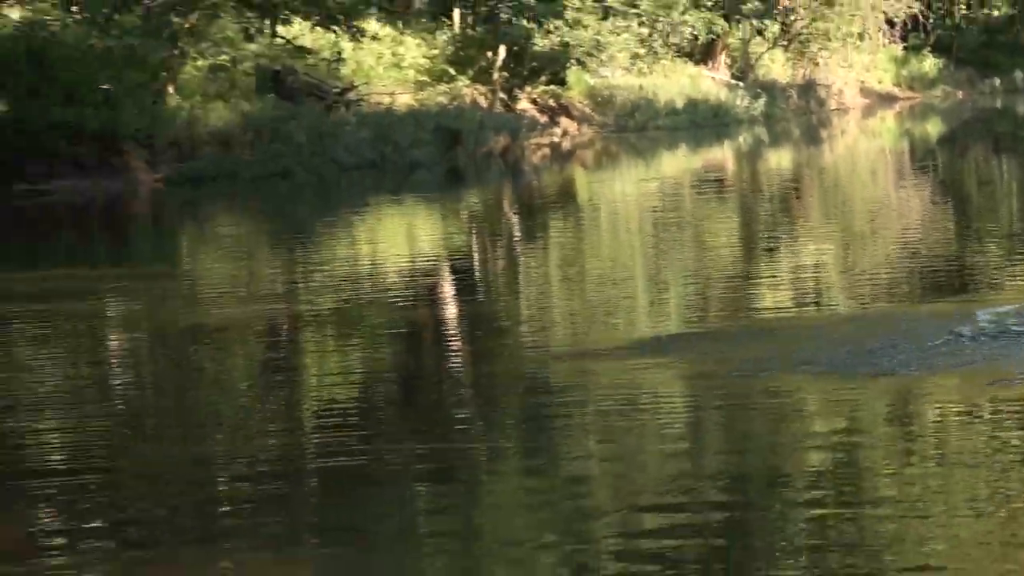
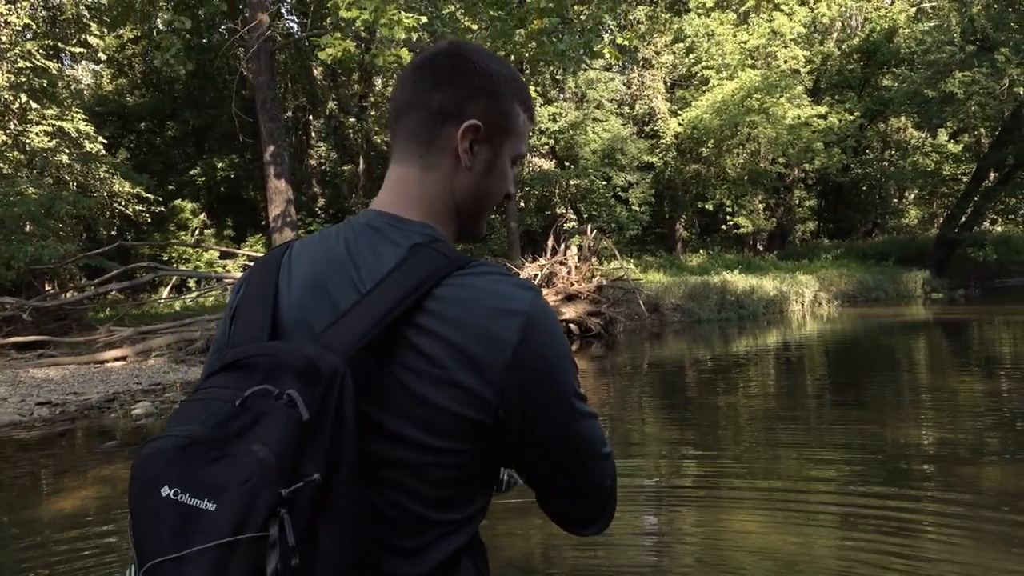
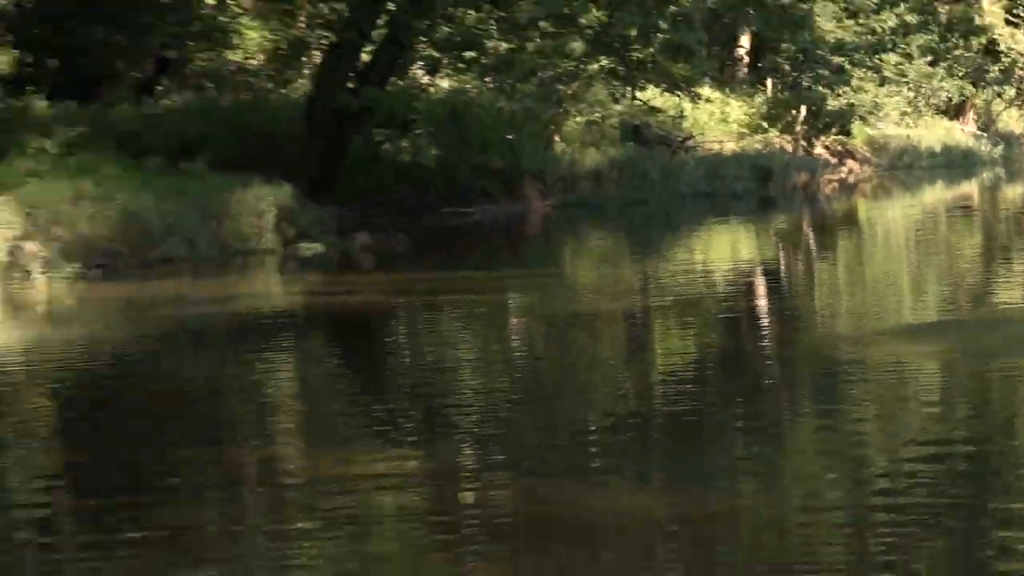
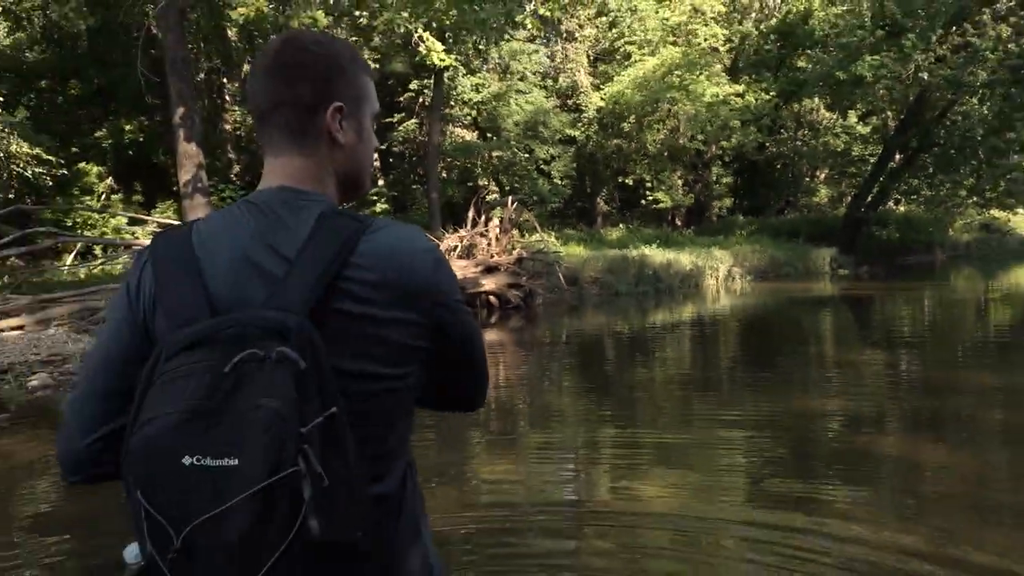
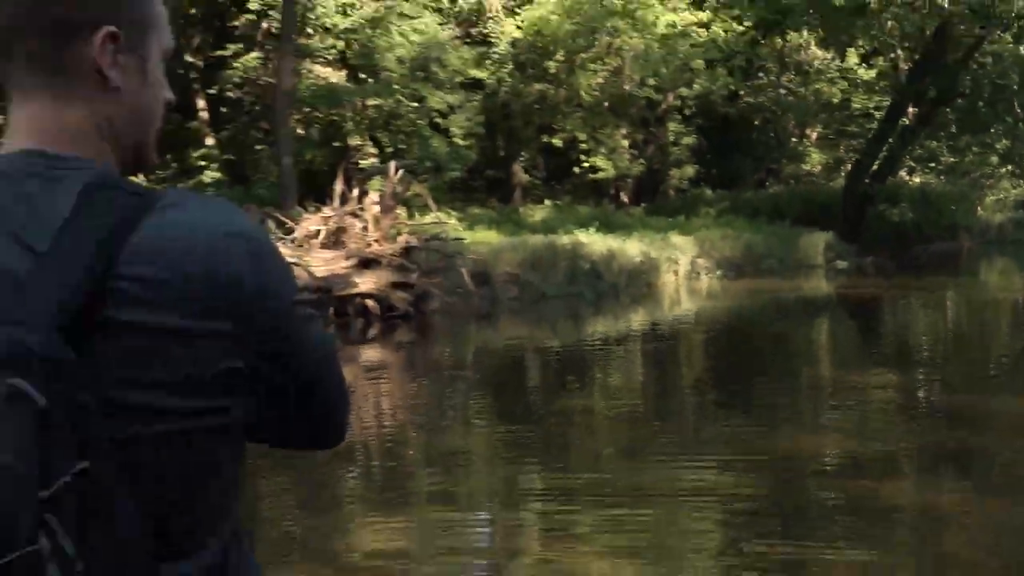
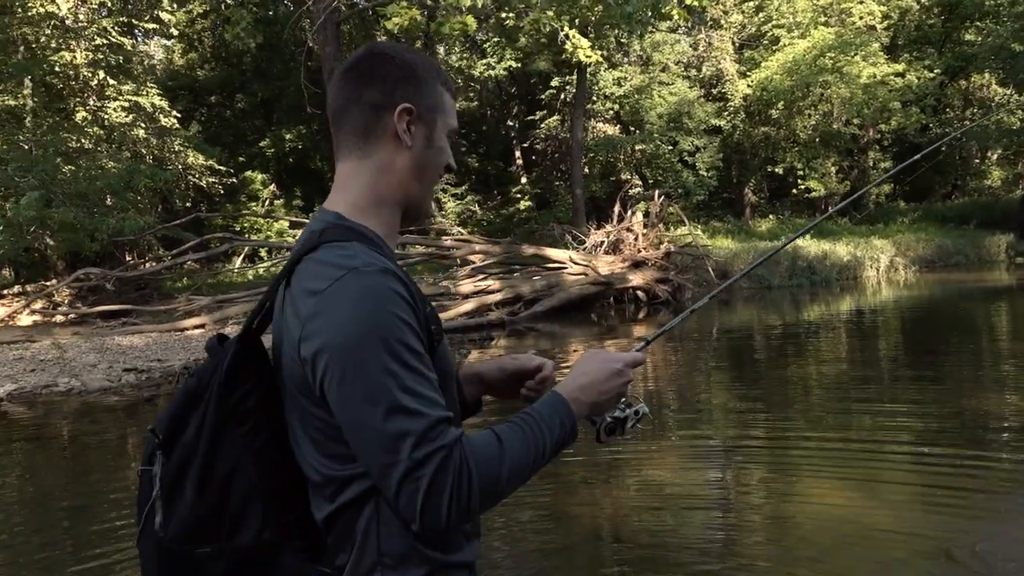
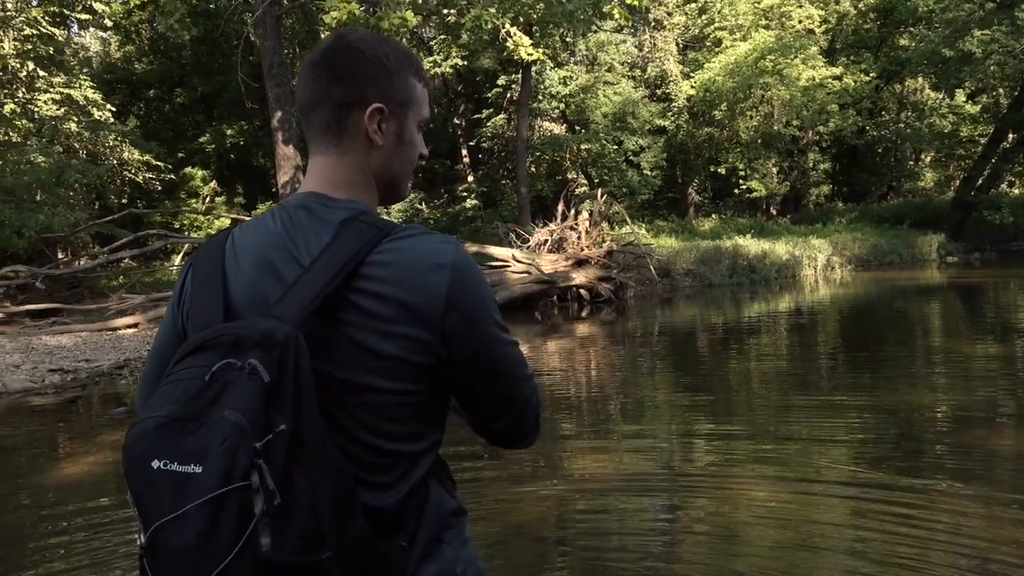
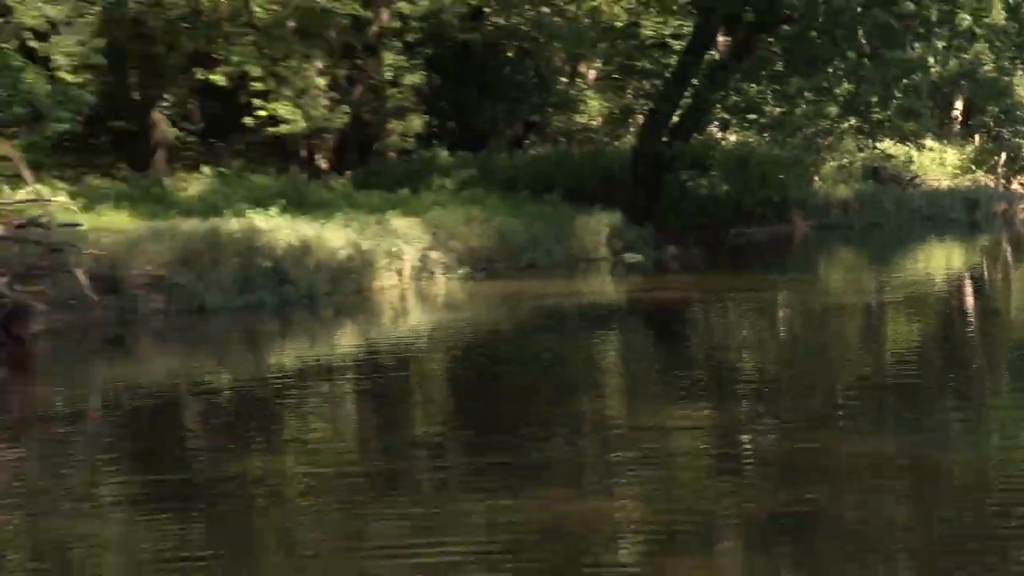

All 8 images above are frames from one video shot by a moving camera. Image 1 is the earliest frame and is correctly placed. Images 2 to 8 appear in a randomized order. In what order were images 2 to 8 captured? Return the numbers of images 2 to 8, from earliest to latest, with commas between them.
3, 8, 5, 4, 7, 2, 6
